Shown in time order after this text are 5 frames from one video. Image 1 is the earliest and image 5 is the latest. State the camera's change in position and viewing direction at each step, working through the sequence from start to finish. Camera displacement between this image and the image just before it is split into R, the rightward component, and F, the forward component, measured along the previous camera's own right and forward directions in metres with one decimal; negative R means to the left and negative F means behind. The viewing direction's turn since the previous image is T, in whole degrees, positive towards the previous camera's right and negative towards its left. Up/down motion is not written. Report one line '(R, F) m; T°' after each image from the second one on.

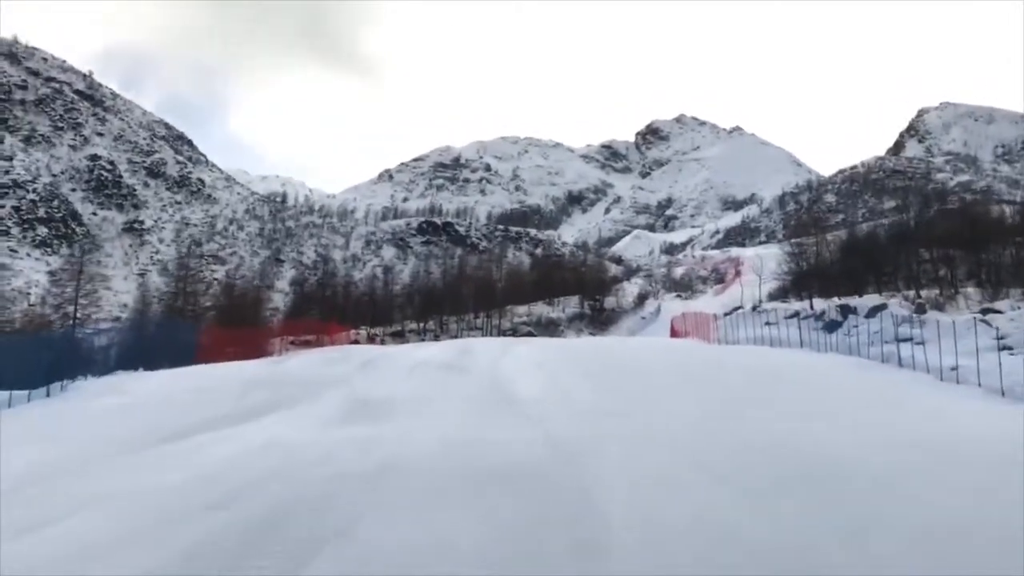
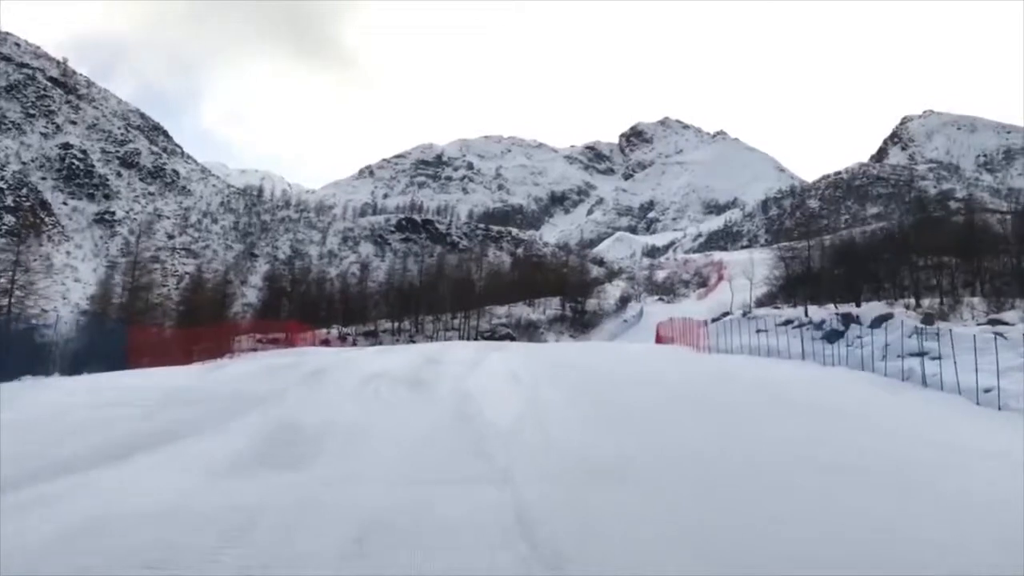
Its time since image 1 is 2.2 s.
(+0.1, +1.4) m; +2°
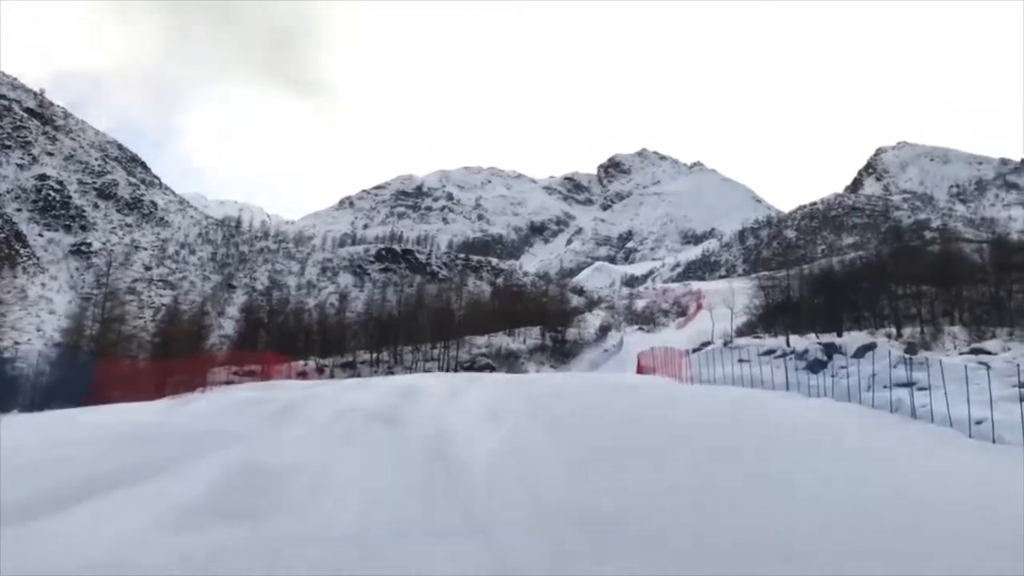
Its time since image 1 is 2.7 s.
(0.0, +0.3) m; +2°
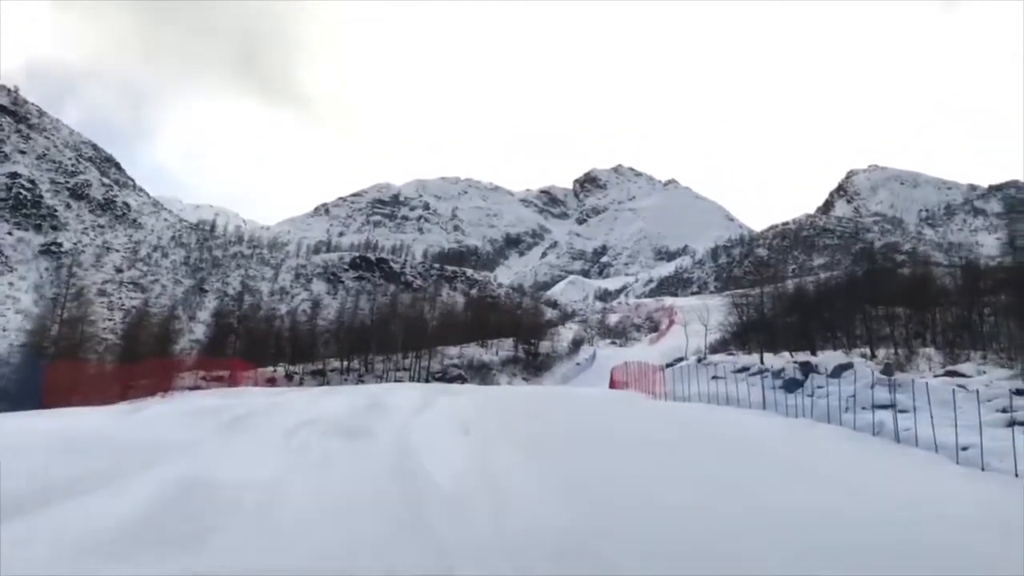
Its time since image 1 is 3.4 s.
(0.0, +0.4) m; +2°
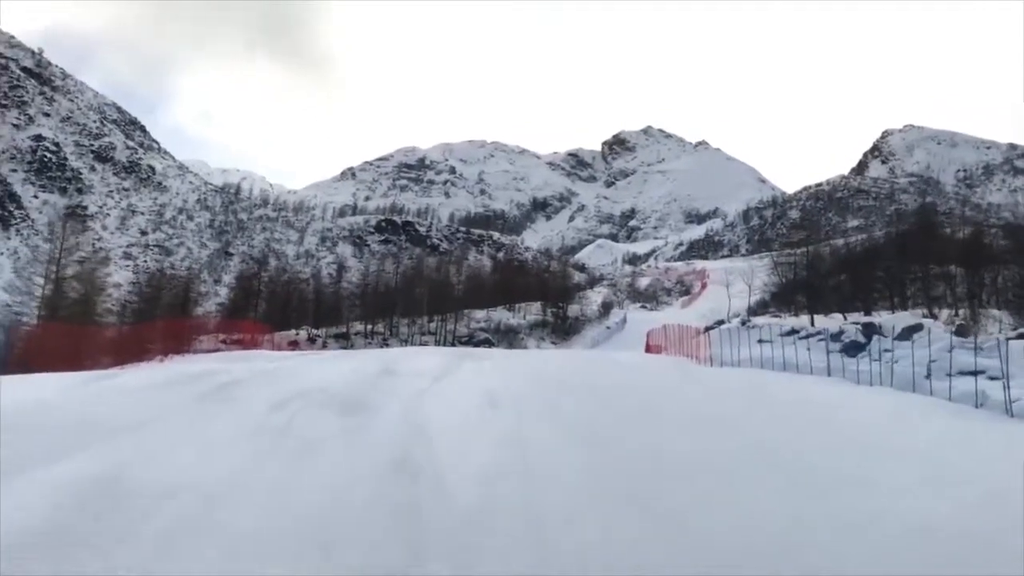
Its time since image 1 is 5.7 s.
(-0.1, +1.2) m; -2°
